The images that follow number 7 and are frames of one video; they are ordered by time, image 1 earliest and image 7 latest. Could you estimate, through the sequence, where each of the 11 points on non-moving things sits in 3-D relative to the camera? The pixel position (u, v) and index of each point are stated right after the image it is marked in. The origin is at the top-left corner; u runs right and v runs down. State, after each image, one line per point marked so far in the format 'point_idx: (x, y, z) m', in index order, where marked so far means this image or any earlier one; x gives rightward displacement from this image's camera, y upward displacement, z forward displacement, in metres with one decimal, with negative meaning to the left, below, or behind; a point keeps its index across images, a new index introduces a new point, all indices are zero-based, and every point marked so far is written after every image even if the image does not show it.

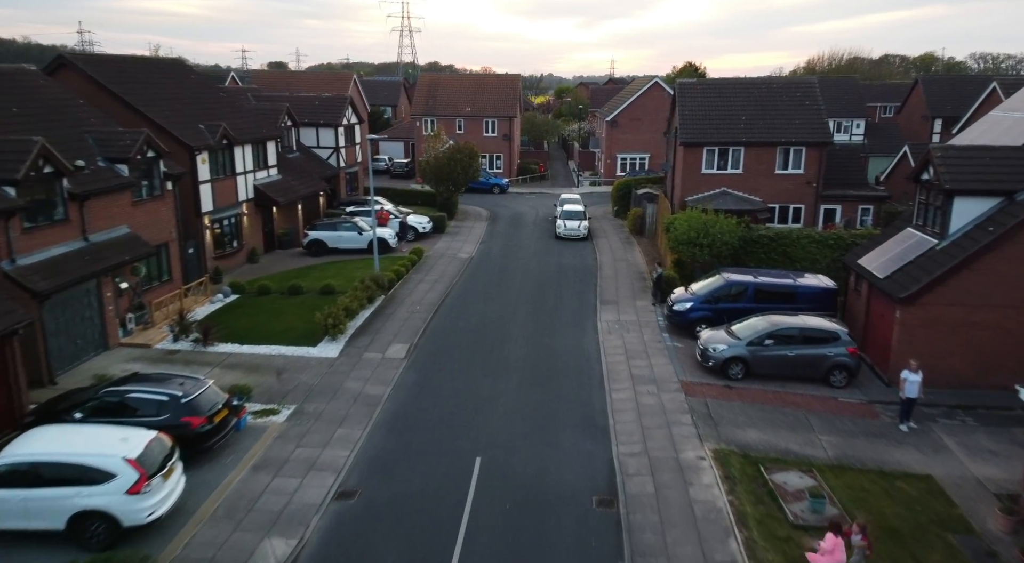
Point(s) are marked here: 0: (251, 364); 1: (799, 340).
0: (-7.3, -2.3, +19.0) m
1: (+7.7, -1.6, +18.3) m
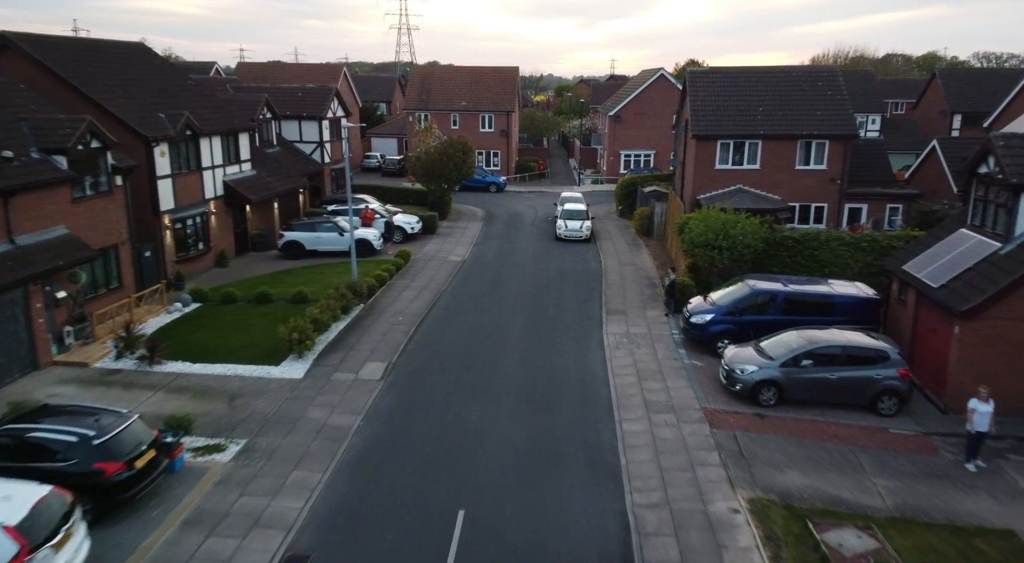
0: (-7.5, -2.6, +16.3) m
1: (+7.6, -1.8, +15.6) m
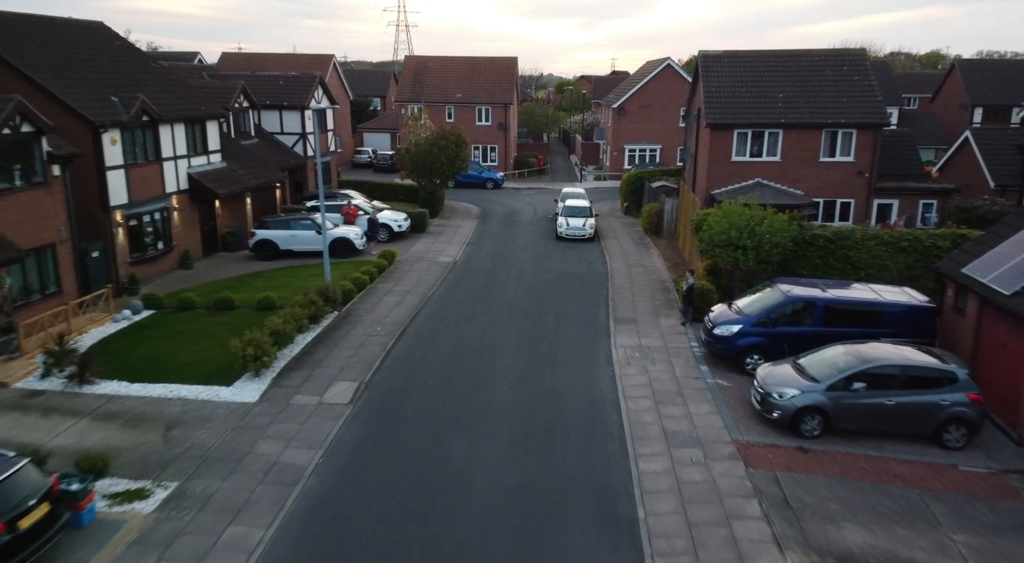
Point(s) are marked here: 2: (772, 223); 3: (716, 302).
0: (-7.6, -2.7, +13.7) m
1: (+7.4, -1.9, +13.0) m
2: (+7.1, +1.6, +18.5) m
3: (+5.4, -0.6, +18.0) m
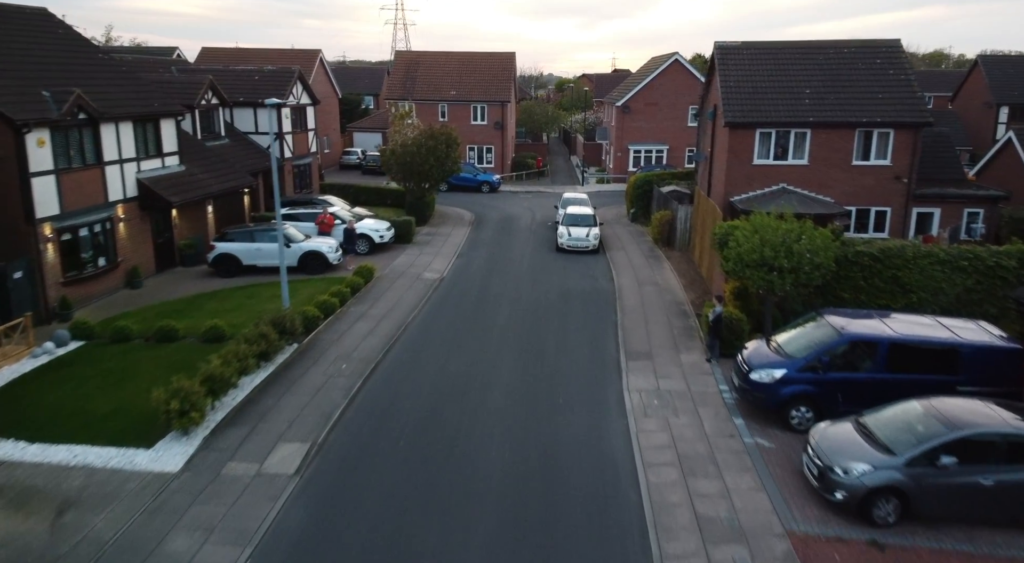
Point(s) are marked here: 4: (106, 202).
0: (-7.8, -3.3, +10.8) m
1: (+7.2, -2.6, +10.1) m
2: (+6.9, +1.0, +15.6) m
3: (+5.2, -1.2, +15.1) m
4: (-11.7, +2.3, +19.6) m
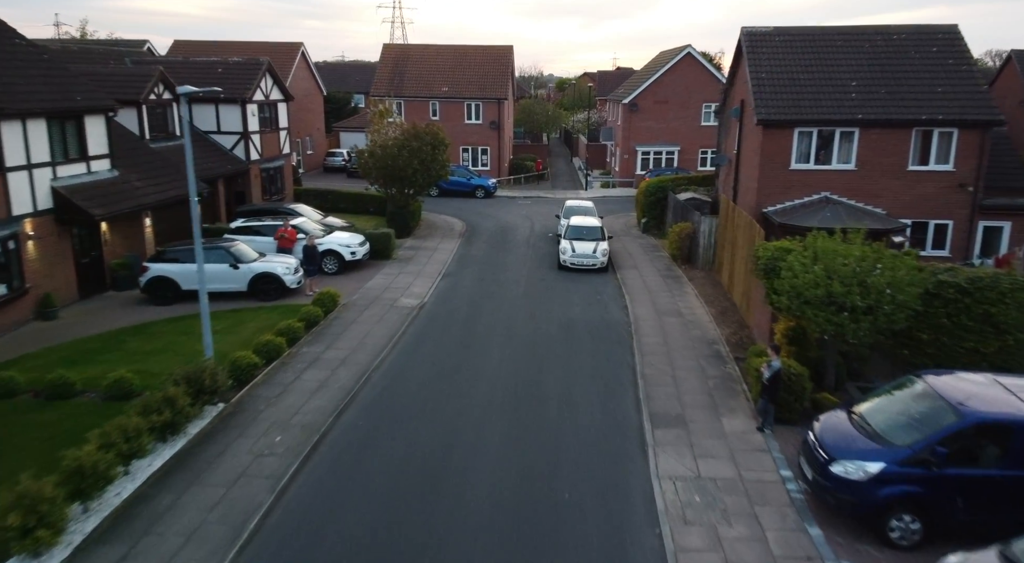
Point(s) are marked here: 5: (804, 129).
0: (-8.0, -4.0, +7.2) m
1: (+7.1, -3.3, +6.5) m
2: (+6.7, +0.2, +12.0) m
3: (+5.1, -1.9, +11.5) m
4: (-11.9, +1.6, +16.0) m
5: (+8.5, +4.5, +19.9) m
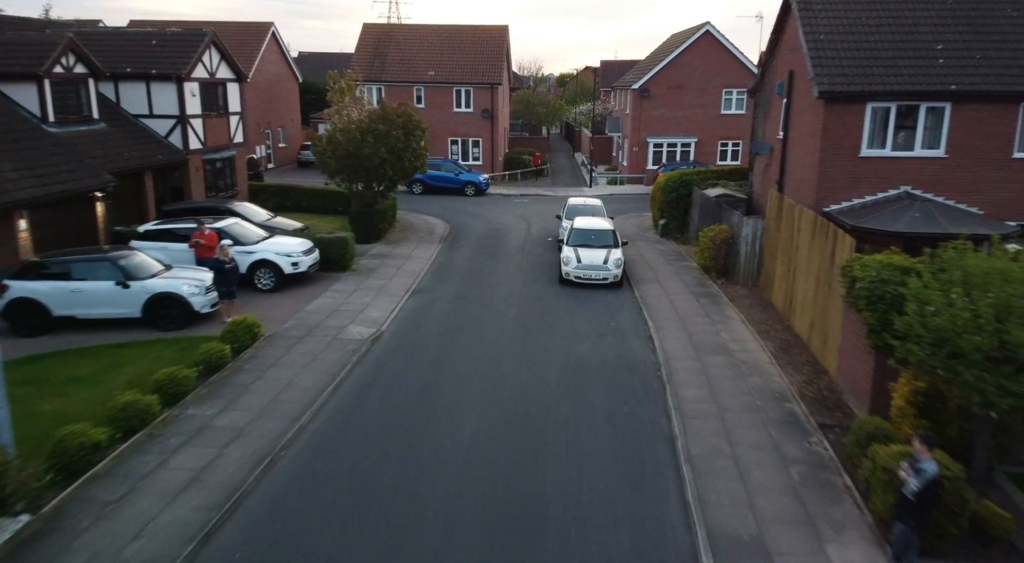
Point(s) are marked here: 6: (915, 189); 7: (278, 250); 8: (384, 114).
0: (-8.3, -4.5, +2.7) m
1: (+6.8, -3.8, +2.0) m
2: (+6.4, -0.2, +7.5) m
3: (+4.8, -2.4, +7.0) m
4: (-12.2, +1.1, +11.5) m
5: (+8.2, +4.0, +15.3) m
6: (+9.2, +2.1, +15.6) m
7: (-5.5, +0.7, +16.2) m
8: (-3.9, +5.2, +21.1) m
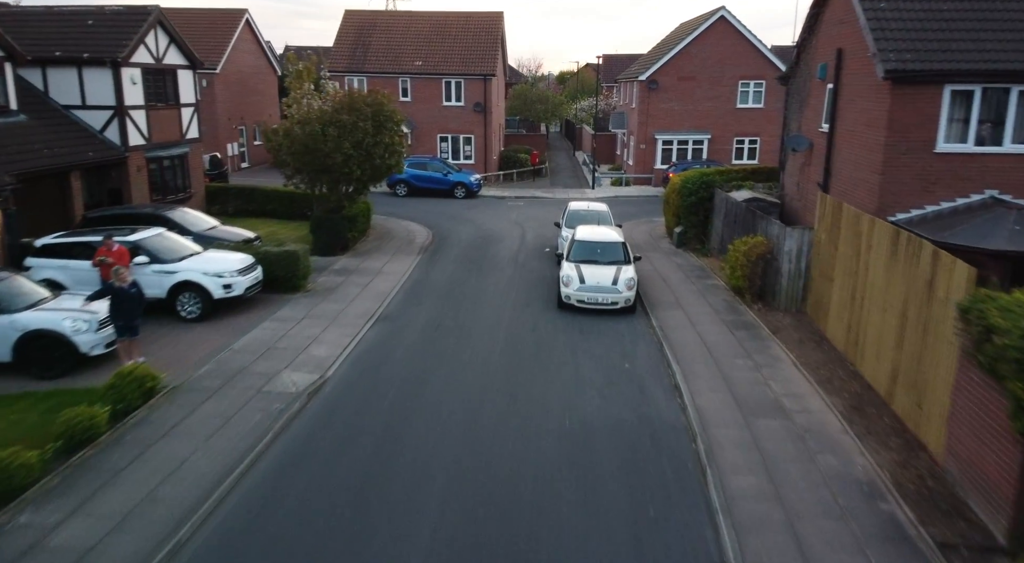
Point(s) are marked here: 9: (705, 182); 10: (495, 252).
0: (-8.5, -5.0, -0.4) m
1: (+6.5, -4.3, -1.1) m
2: (+6.2, -0.7, +4.4) m
3: (+4.5, -2.9, +3.9) m
4: (-12.4, +0.6, +8.4) m
5: (+8.0, +3.5, +12.3) m
6: (+9.0, +1.6, +12.5) m
7: (-5.7, +0.2, +13.1) m
8: (-4.1, +4.7, +18.1) m
9: (+5.3, +2.7, +18.4) m
10: (-0.5, +0.8, +19.4) m
